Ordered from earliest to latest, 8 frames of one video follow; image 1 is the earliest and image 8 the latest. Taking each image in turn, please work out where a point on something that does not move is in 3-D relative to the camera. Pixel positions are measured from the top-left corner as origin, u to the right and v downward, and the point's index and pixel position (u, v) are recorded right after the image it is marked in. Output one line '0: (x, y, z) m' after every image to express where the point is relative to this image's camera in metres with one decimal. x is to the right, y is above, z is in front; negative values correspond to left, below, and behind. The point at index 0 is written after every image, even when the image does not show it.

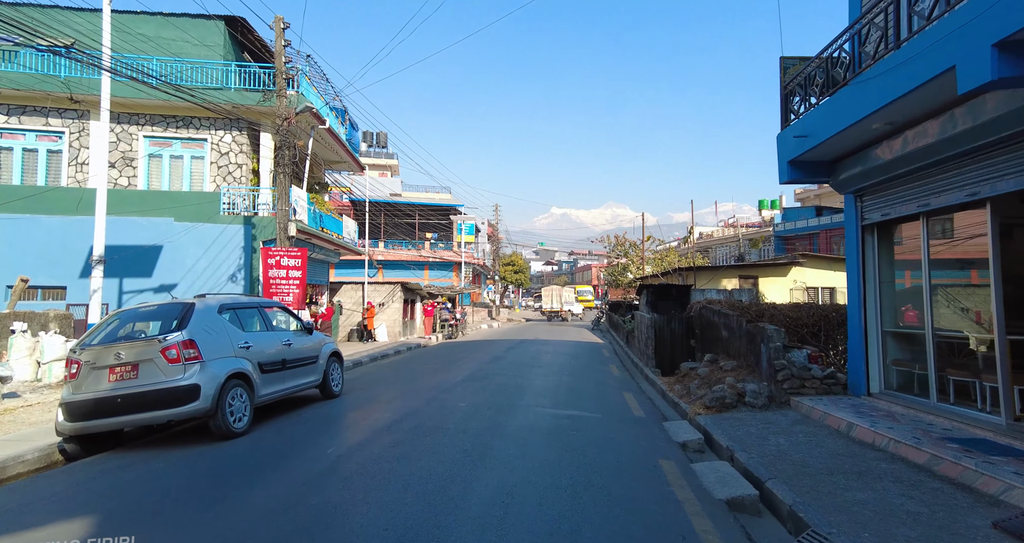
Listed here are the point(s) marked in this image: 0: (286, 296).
0: (-4.9, -0.5, +11.4) m
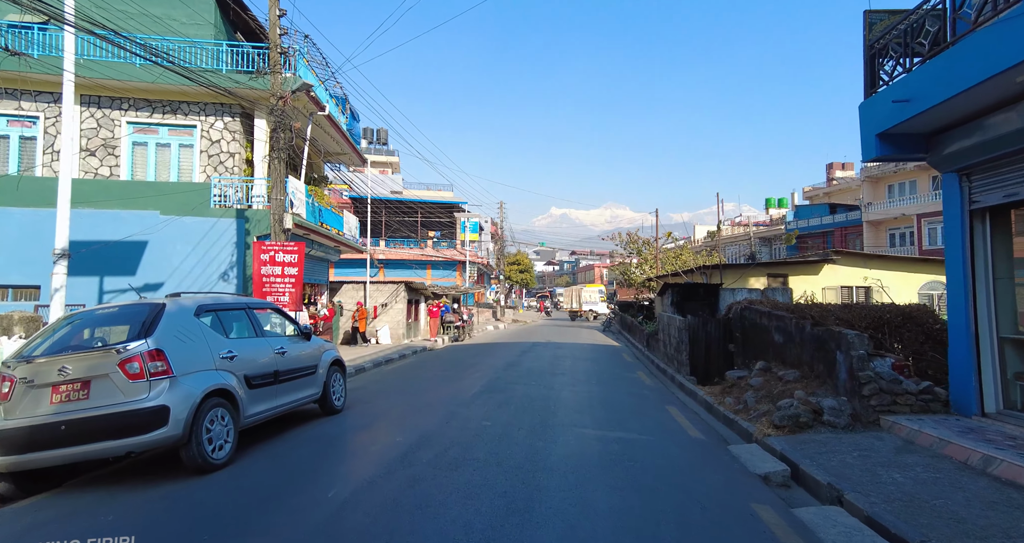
0: (-4.5, -0.5, +10.2) m
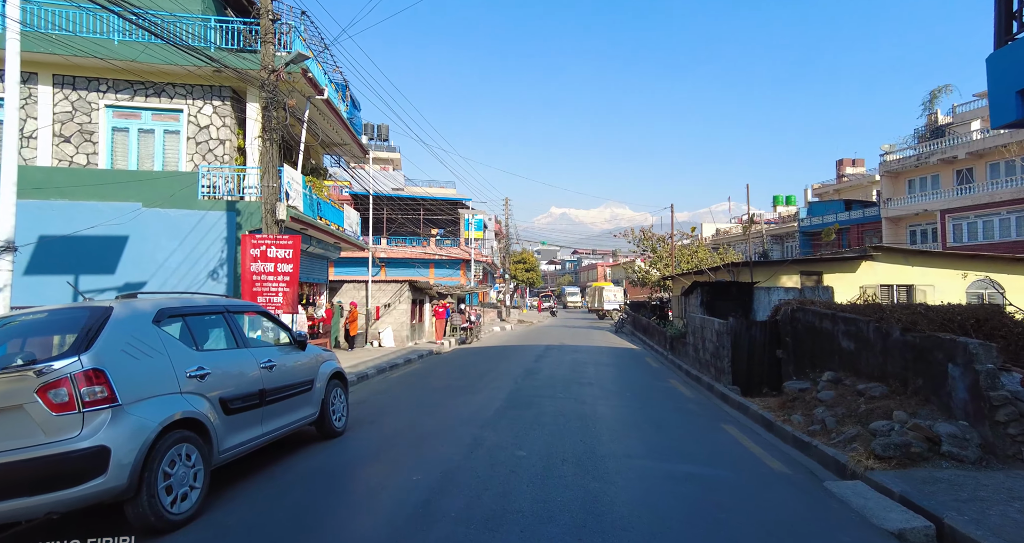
0: (-4.1, -0.4, +9.1) m
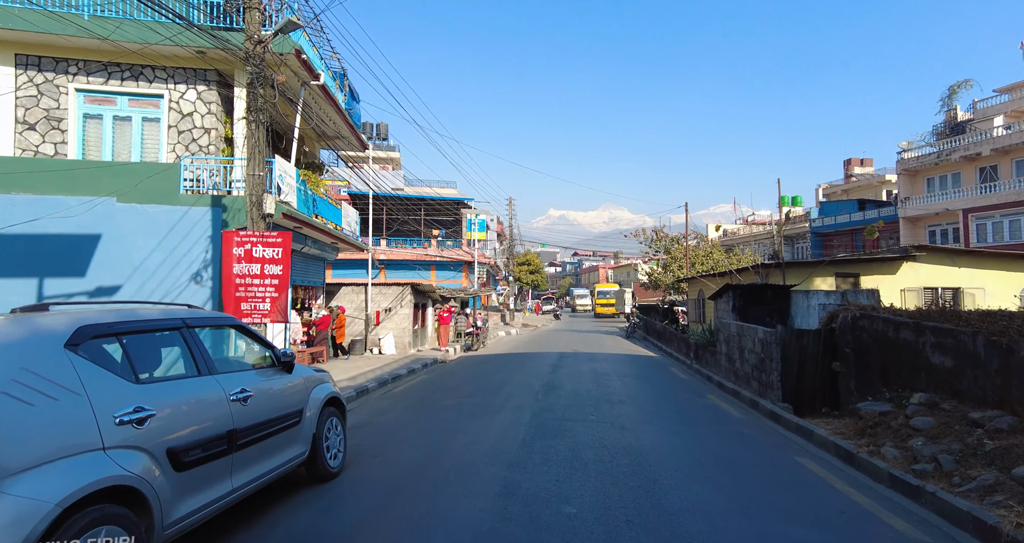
0: (-3.8, -0.5, +7.9) m
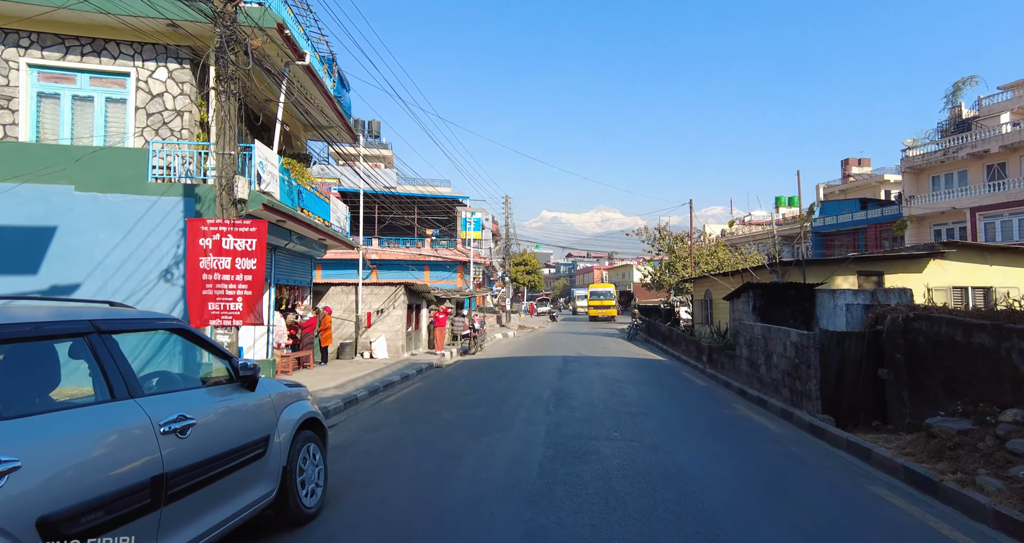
0: (-3.6, -0.4, +6.8) m
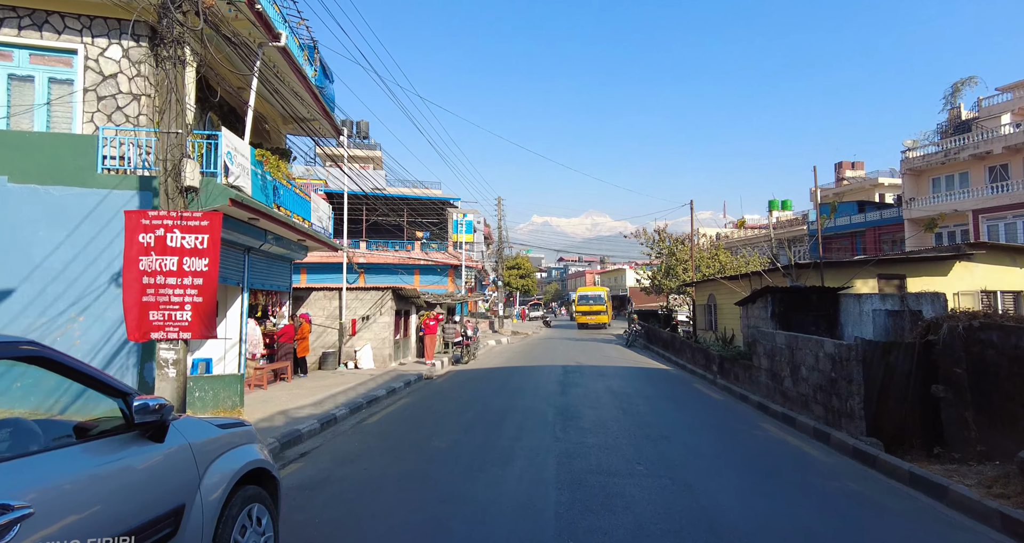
0: (-3.6, -0.4, +5.7) m
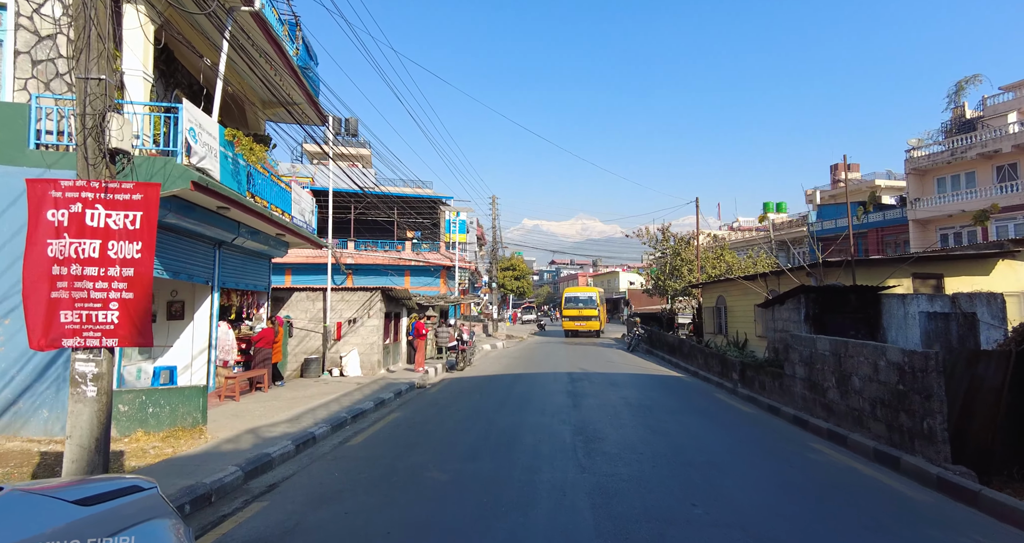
0: (-3.4, -0.3, +4.4) m
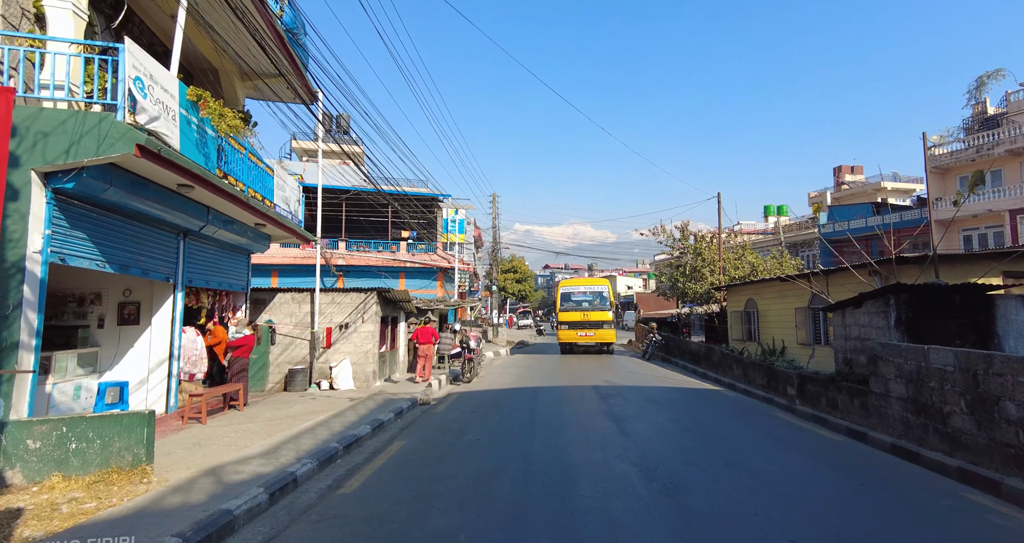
0: (-2.9, -0.2, +2.5) m
